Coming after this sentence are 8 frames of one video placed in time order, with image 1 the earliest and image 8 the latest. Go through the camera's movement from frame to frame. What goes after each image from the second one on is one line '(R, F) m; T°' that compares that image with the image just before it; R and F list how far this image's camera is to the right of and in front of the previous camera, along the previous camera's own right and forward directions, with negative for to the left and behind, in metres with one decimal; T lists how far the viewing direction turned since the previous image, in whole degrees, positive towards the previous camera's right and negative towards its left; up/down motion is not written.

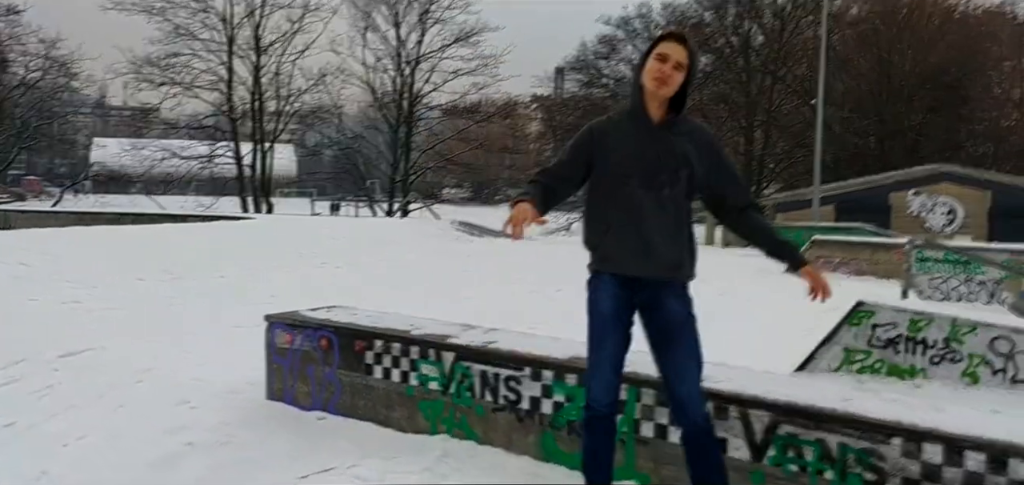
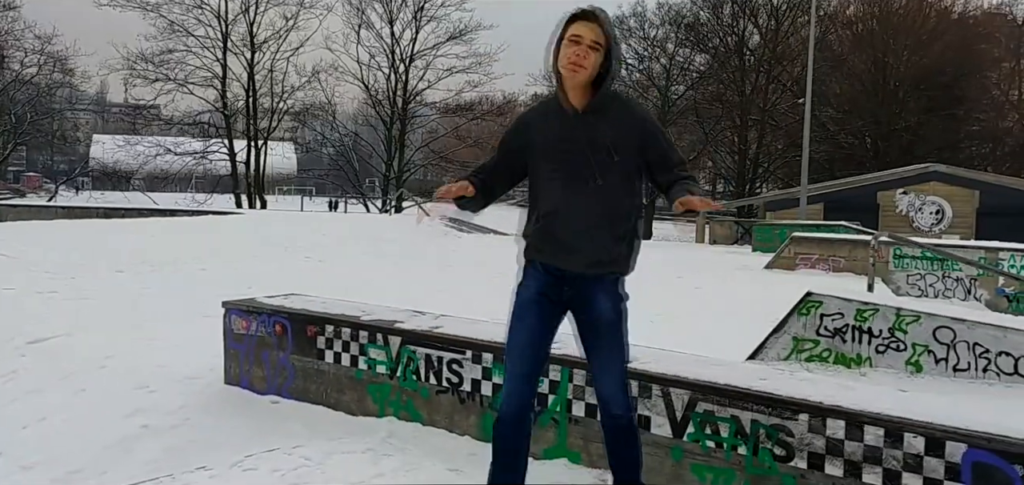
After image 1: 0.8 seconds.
(+0.3, -0.1) m; 0°
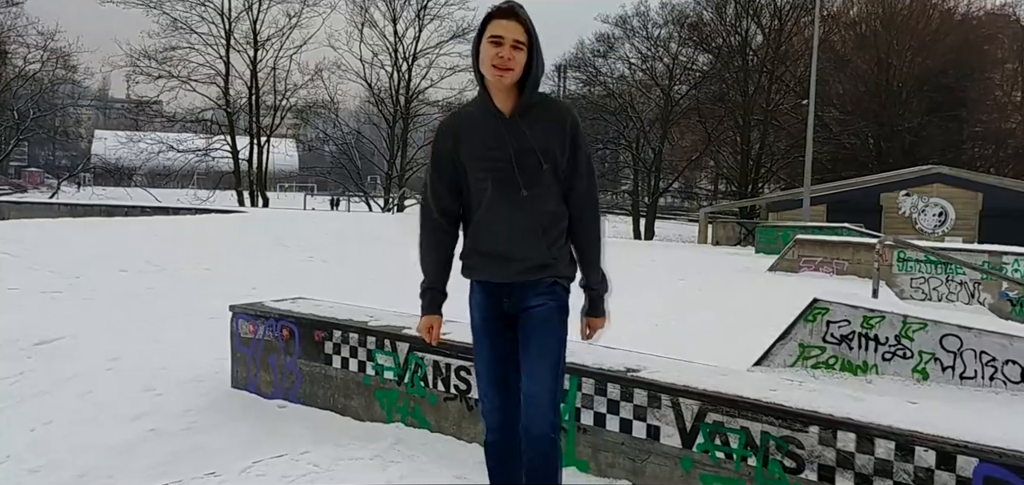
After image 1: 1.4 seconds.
(0.0, 0.0) m; 0°
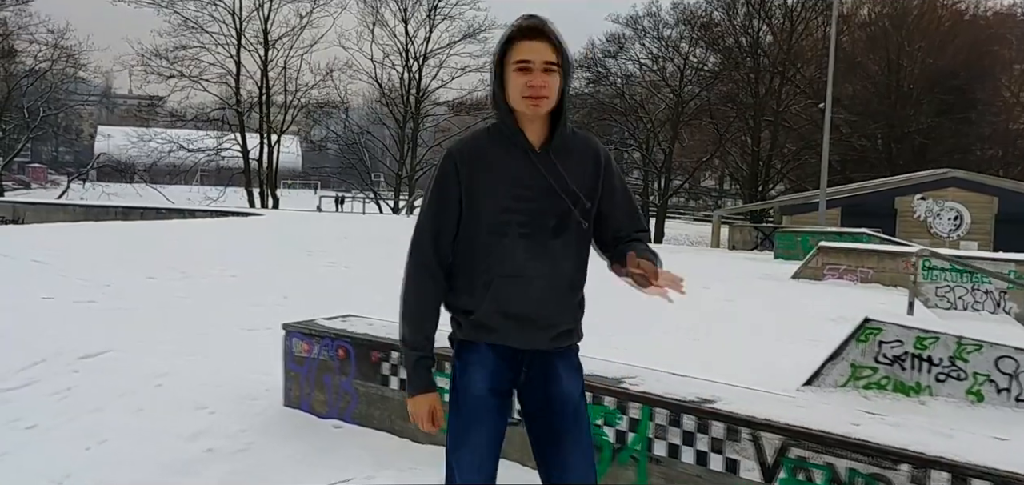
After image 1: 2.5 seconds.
(-0.4, 0.0) m; 0°
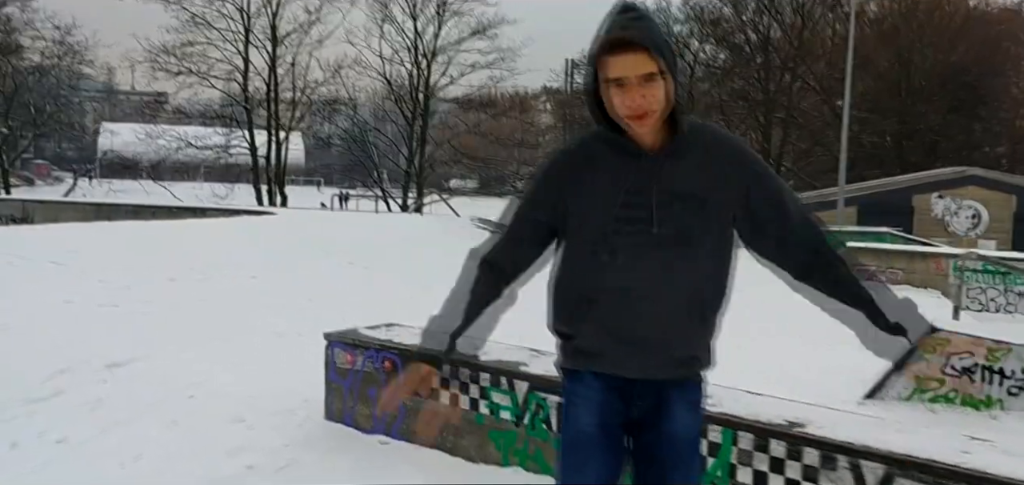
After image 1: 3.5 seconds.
(-0.3, +0.3) m; 0°
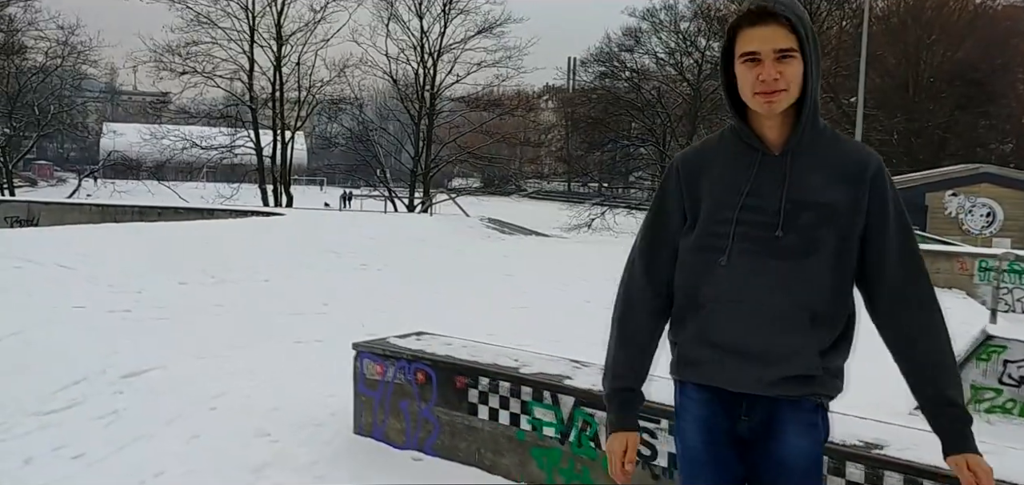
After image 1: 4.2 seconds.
(-0.2, +0.2) m; 0°
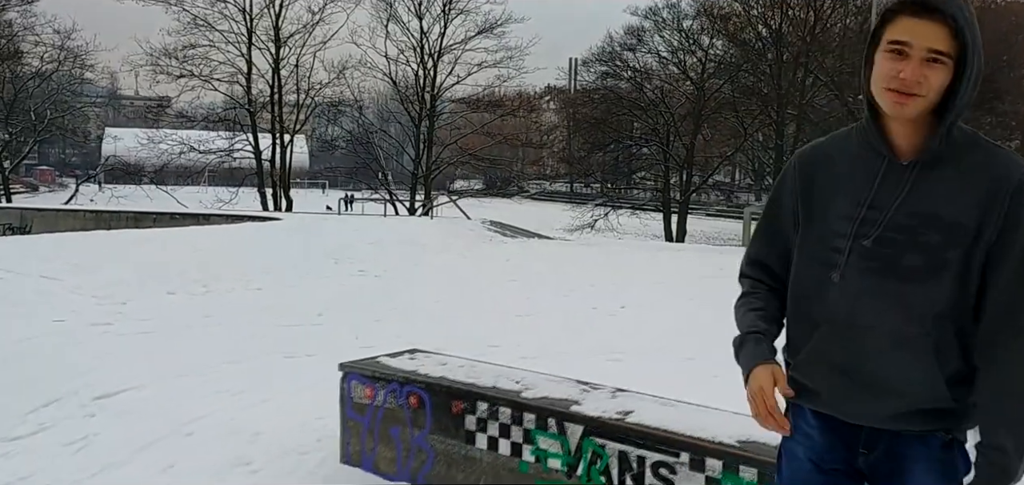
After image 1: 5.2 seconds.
(0.0, +0.4) m; 0°
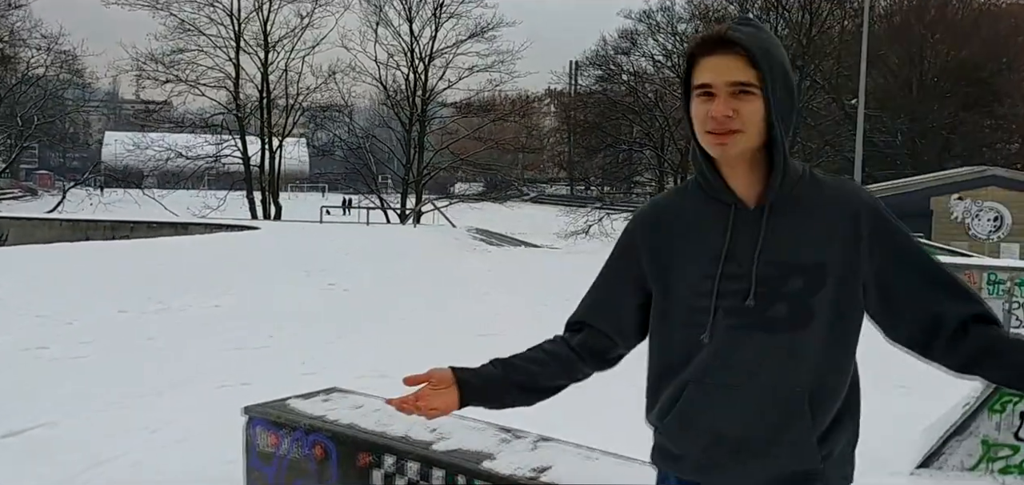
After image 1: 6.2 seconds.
(+0.4, +0.4) m; 0°
